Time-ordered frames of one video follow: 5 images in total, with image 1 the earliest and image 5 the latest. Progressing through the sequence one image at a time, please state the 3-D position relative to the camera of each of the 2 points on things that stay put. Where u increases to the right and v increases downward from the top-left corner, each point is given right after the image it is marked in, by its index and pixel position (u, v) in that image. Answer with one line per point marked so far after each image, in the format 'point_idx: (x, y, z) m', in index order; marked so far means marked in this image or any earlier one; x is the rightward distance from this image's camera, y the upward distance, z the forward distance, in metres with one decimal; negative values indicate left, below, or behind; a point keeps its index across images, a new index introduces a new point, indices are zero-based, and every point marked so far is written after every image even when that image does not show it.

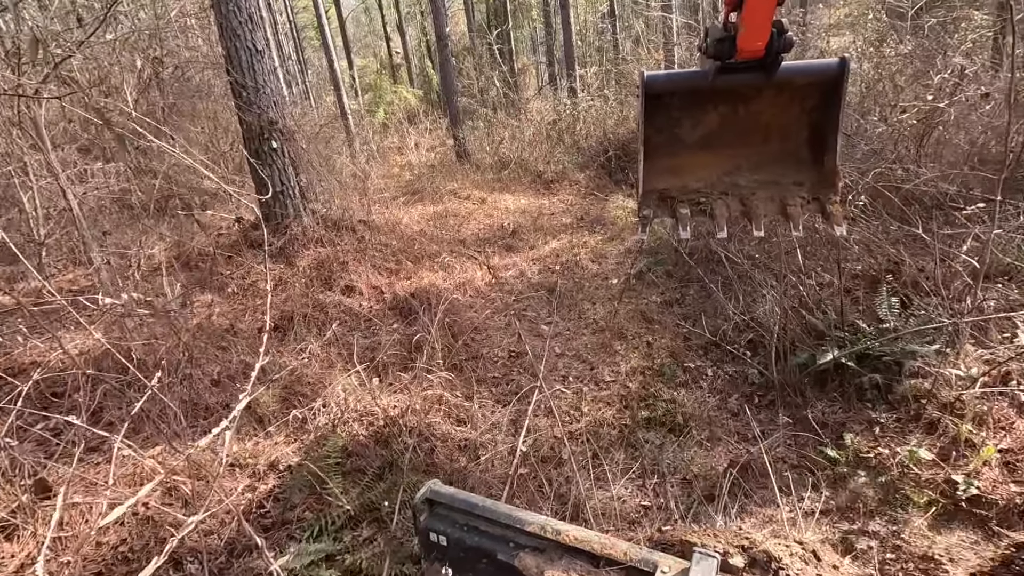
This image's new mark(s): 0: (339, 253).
0: (-1.9, +0.4, +5.6) m
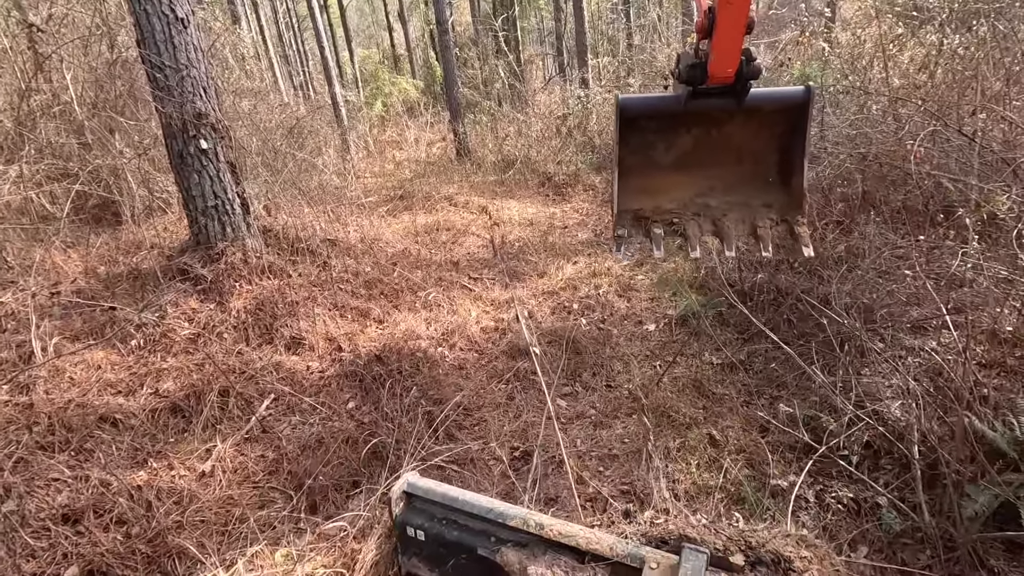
0: (-1.9, 0.0, +4.3) m
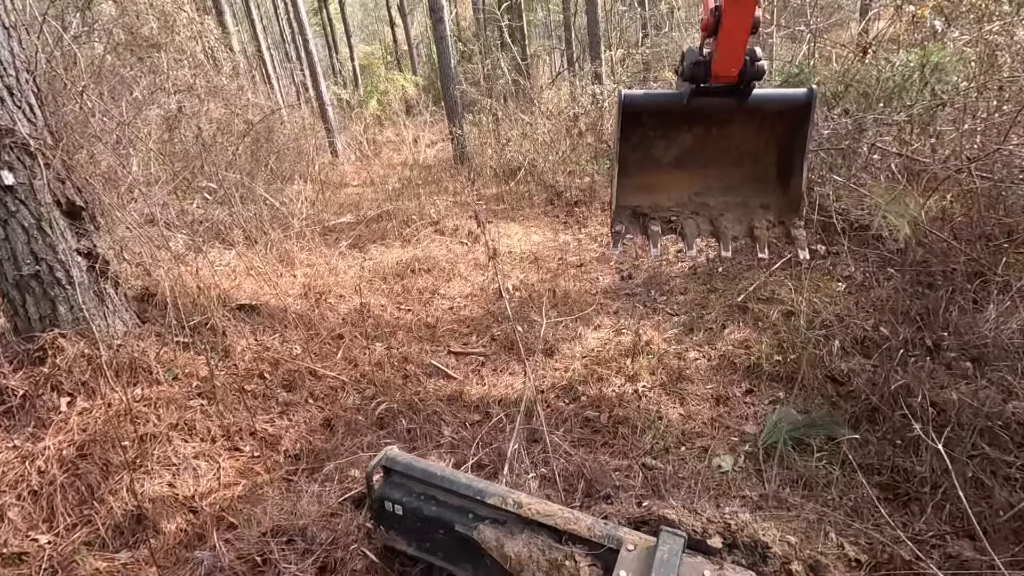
0: (-1.9, -0.6, +2.7) m
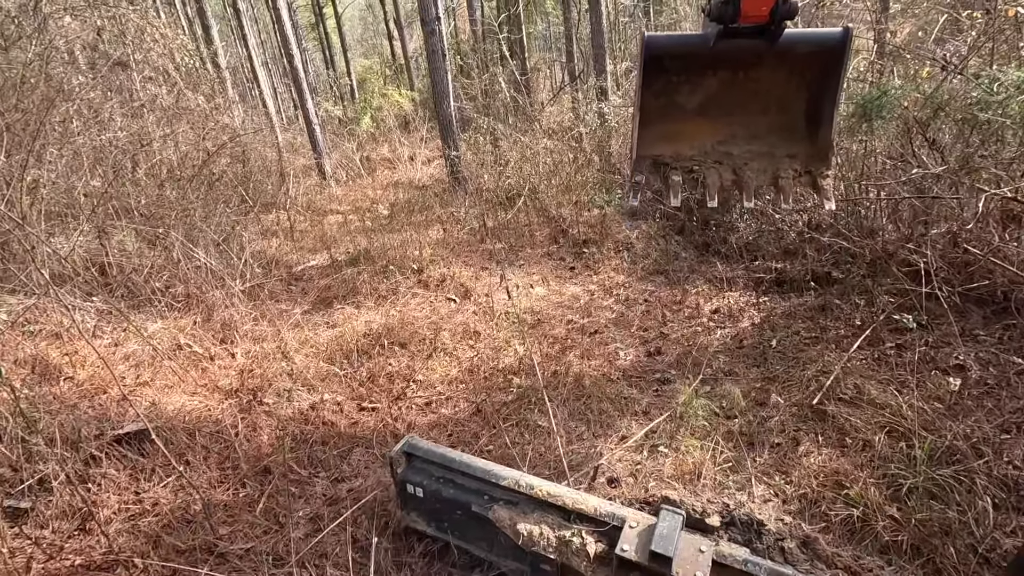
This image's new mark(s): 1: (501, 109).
0: (-1.9, -1.2, +1.7) m
1: (-0.2, +2.9, +8.2) m
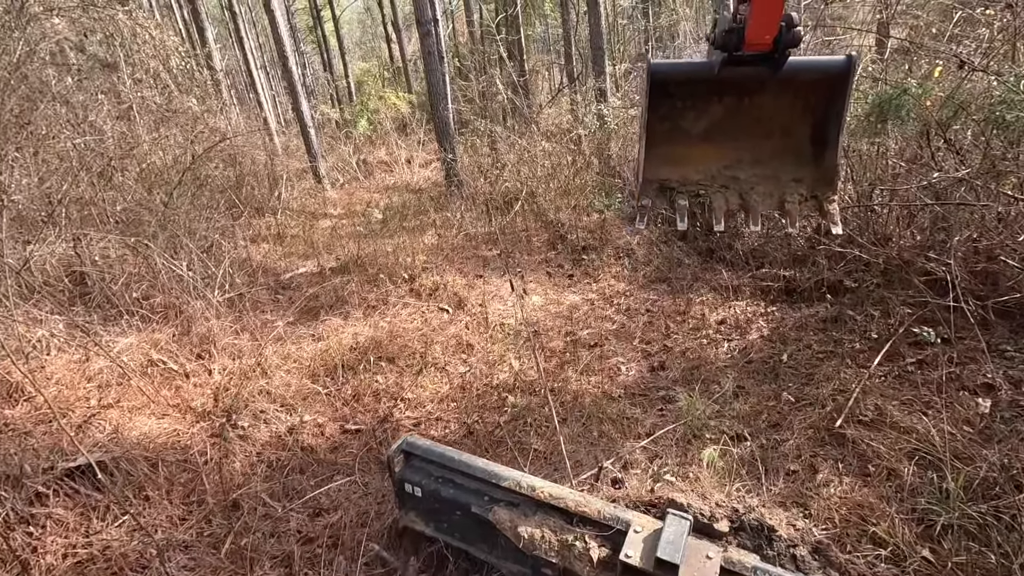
0: (-2.0, -1.3, +1.4) m
1: (-0.3, +2.8, +8.0) m
